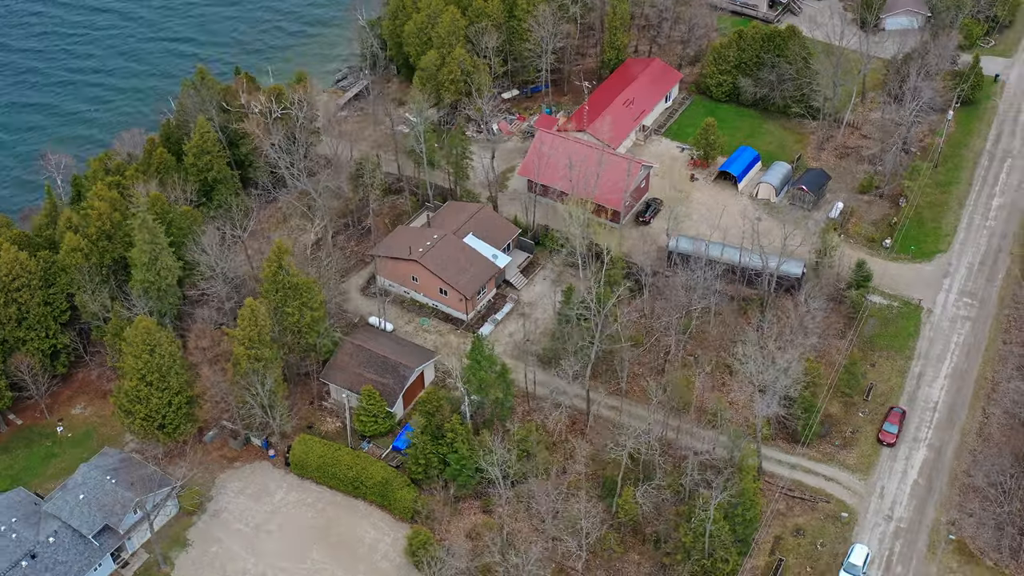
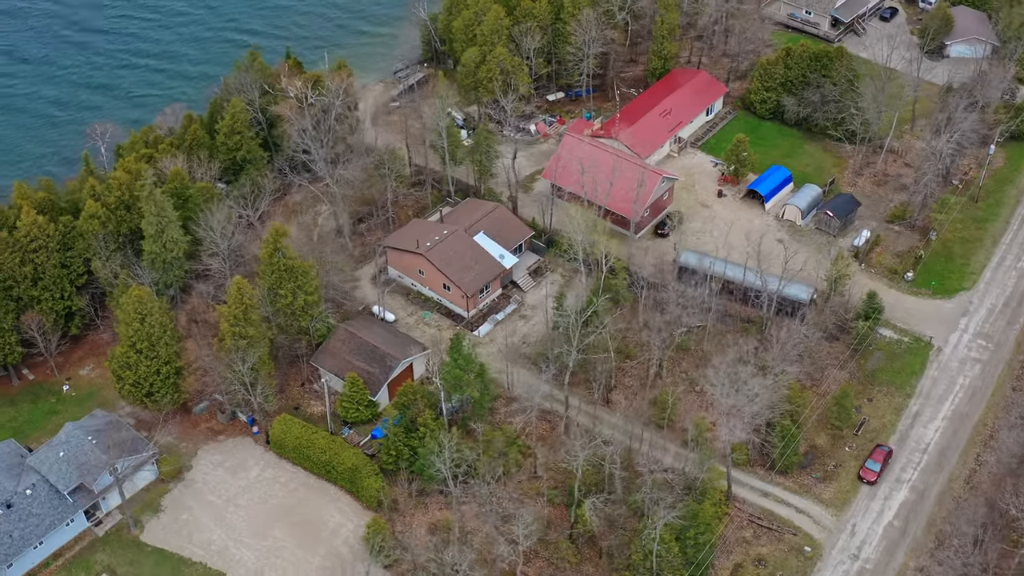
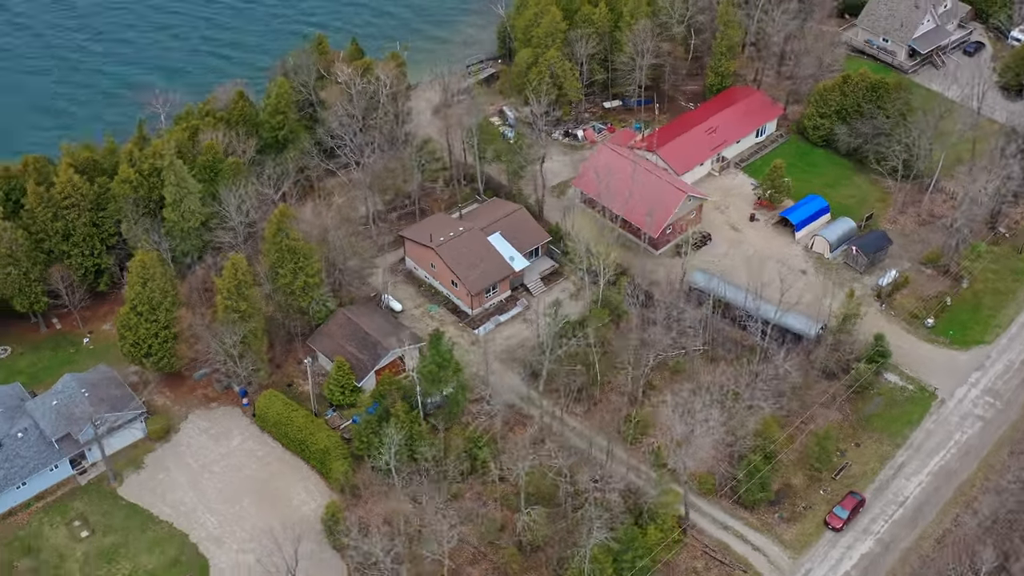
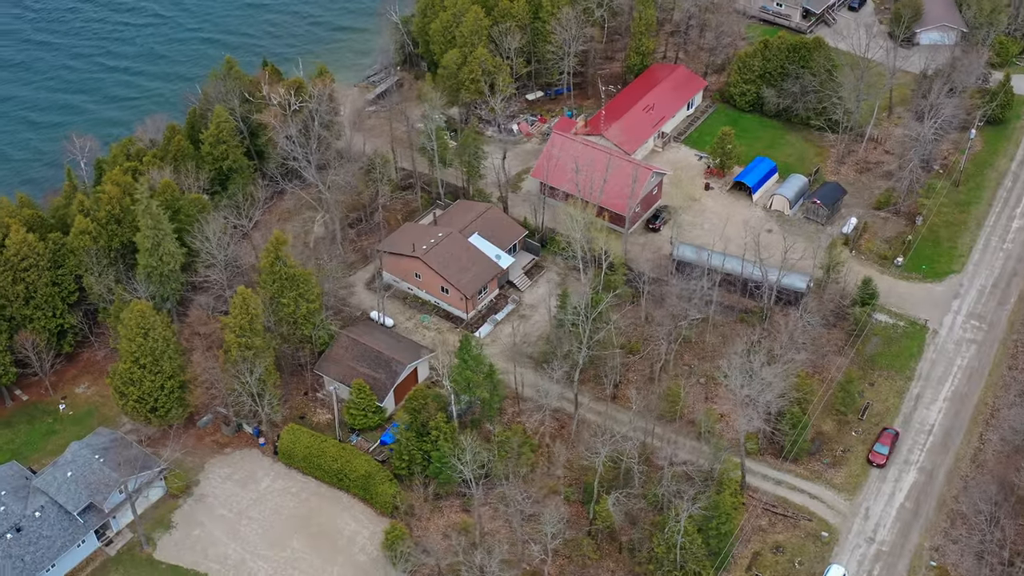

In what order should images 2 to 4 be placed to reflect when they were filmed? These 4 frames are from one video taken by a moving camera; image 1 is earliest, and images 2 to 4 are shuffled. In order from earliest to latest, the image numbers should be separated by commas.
4, 2, 3
